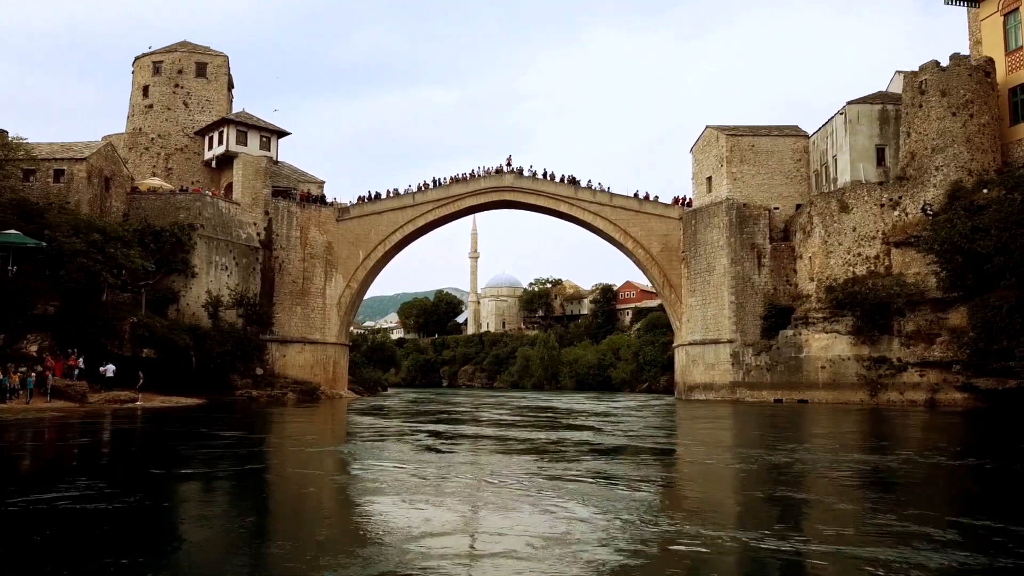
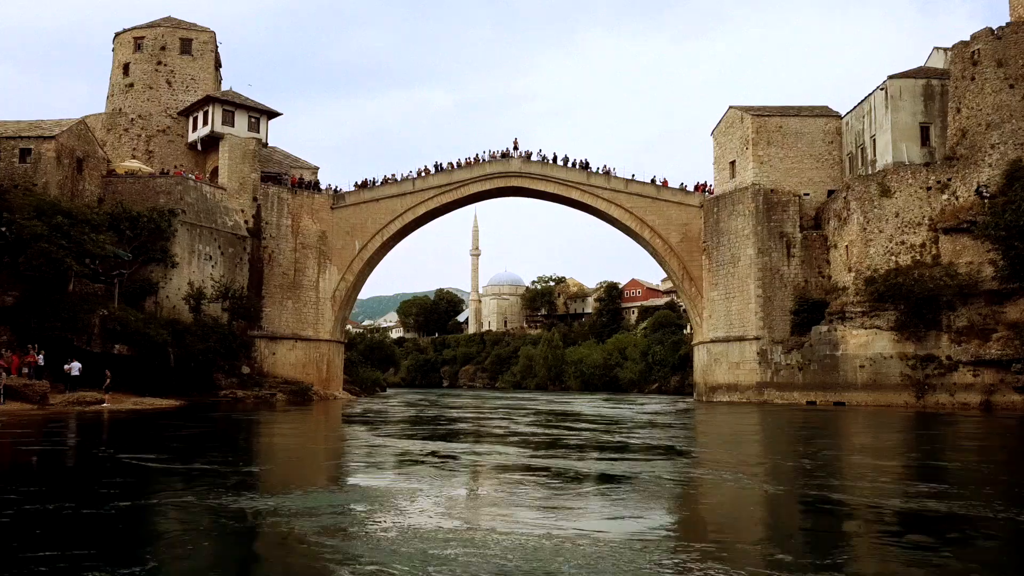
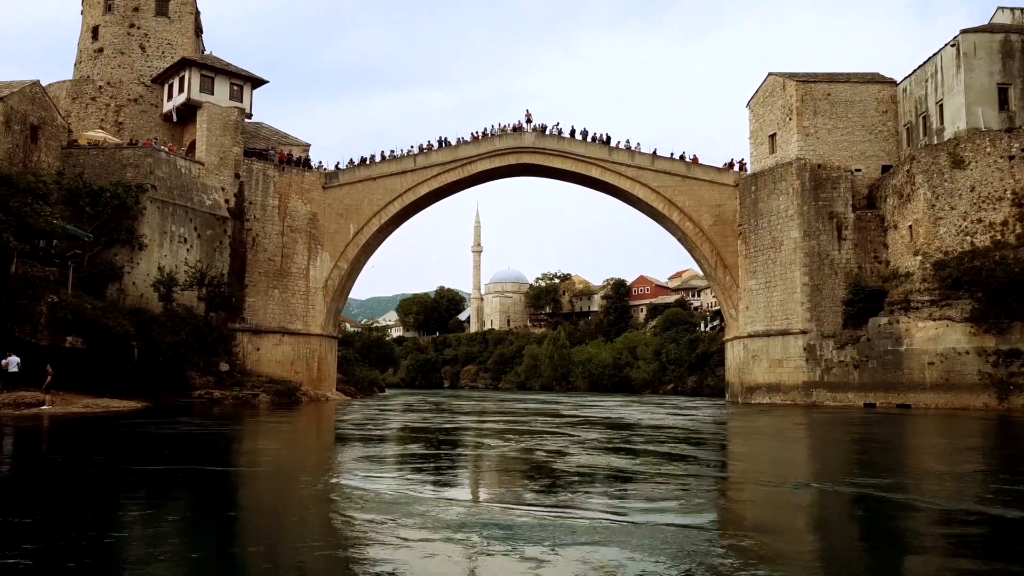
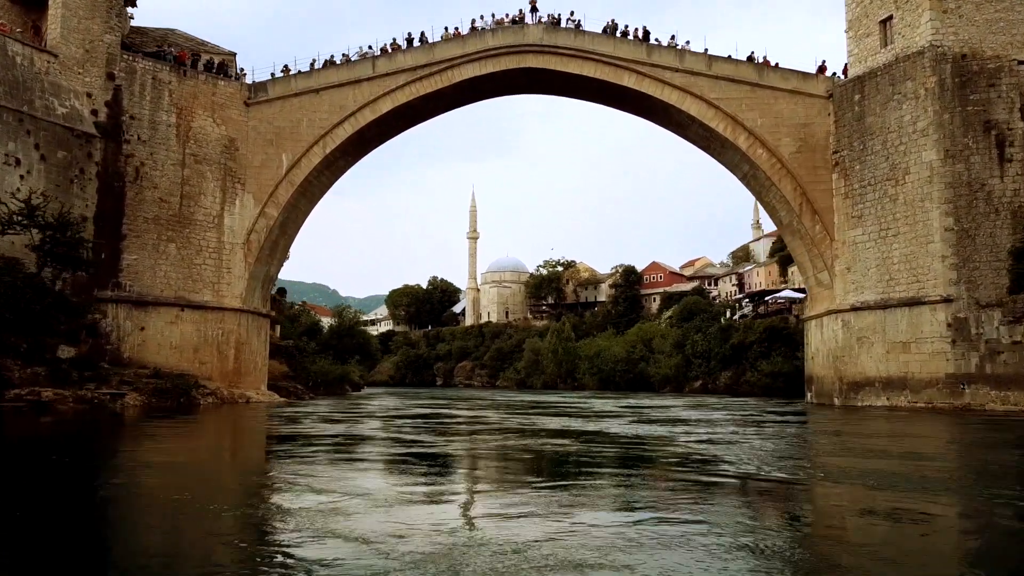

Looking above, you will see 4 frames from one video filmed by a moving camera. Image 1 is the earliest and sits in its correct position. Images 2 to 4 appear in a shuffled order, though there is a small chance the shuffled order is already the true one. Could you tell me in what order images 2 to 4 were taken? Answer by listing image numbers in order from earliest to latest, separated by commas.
2, 3, 4
